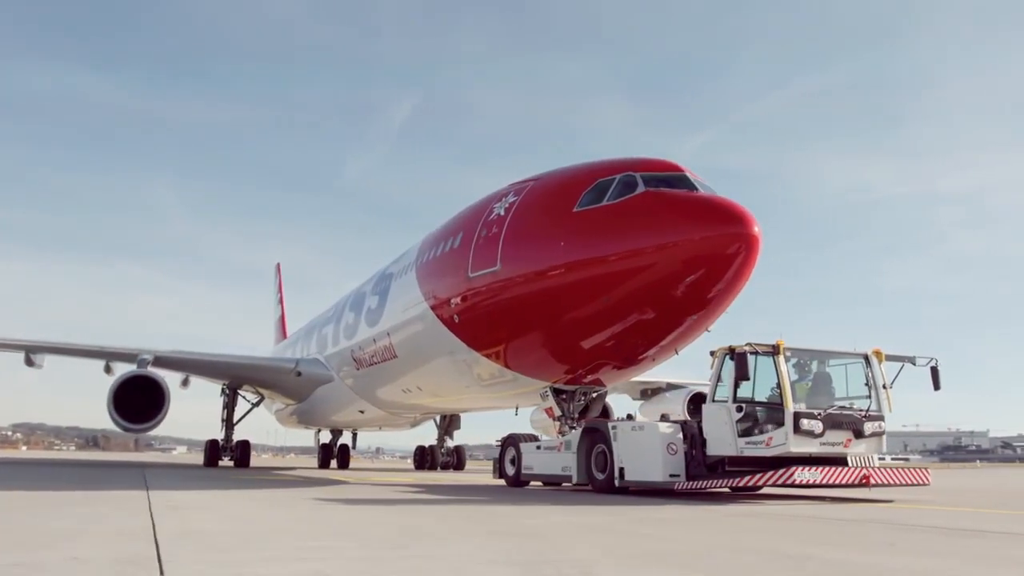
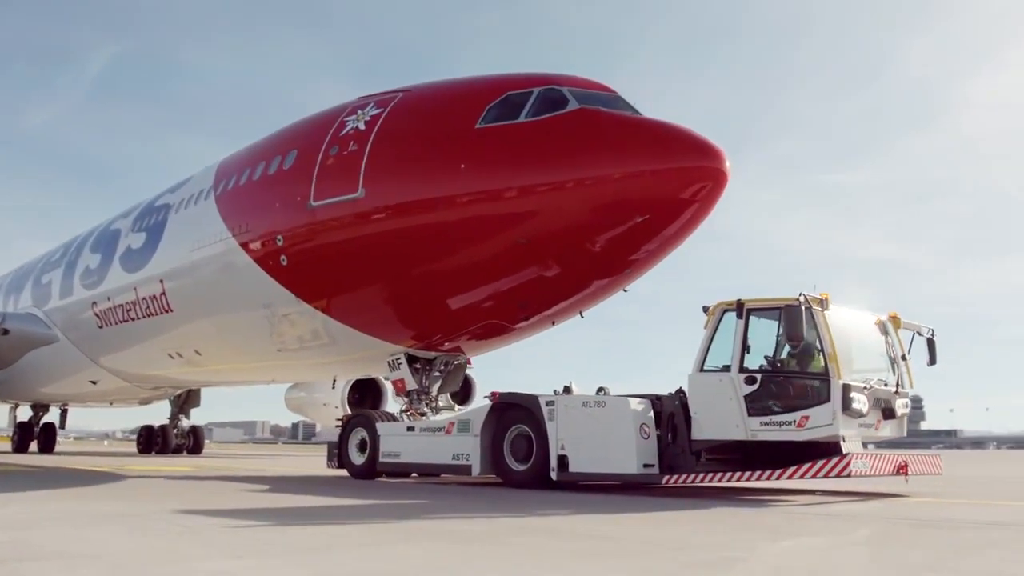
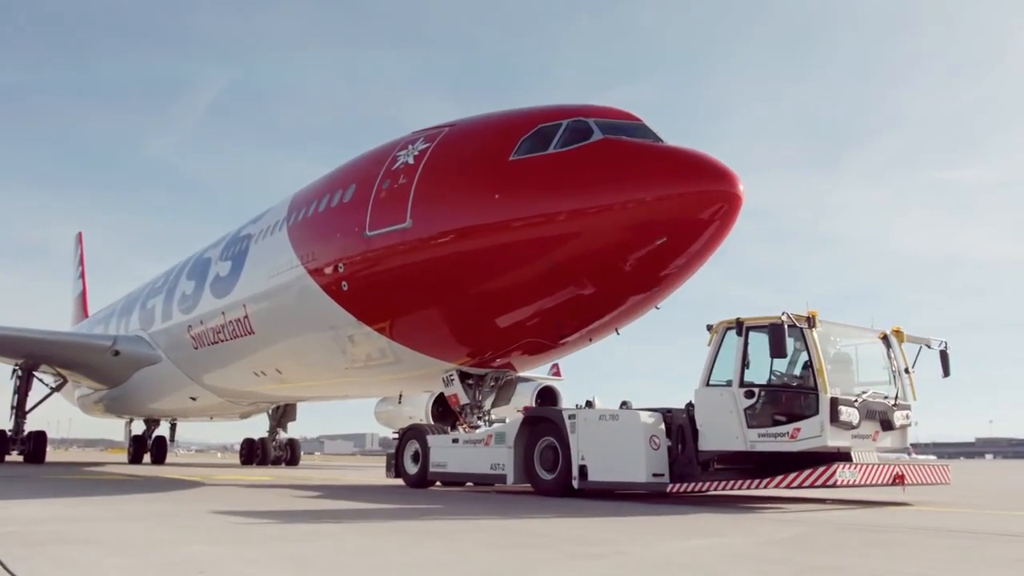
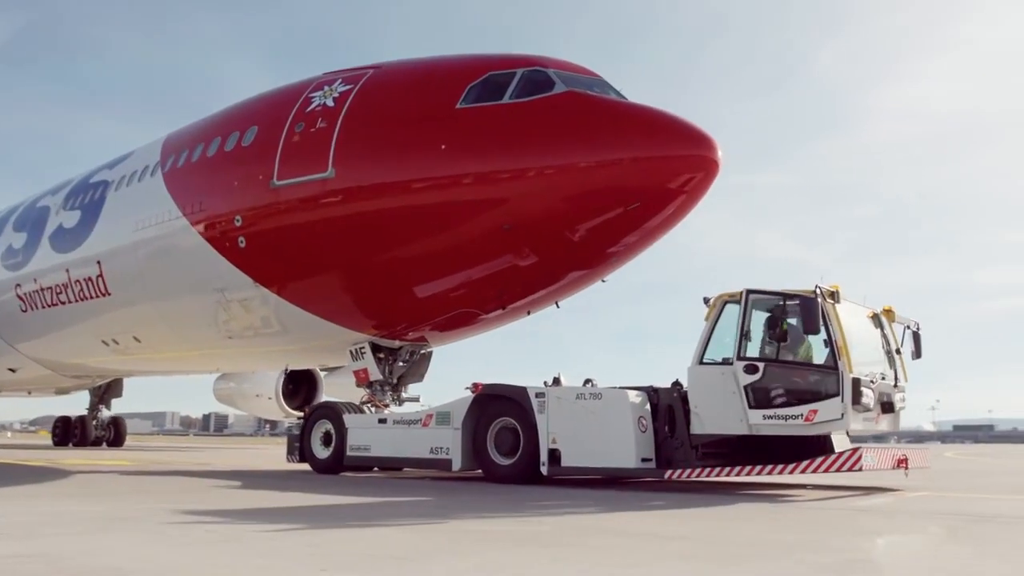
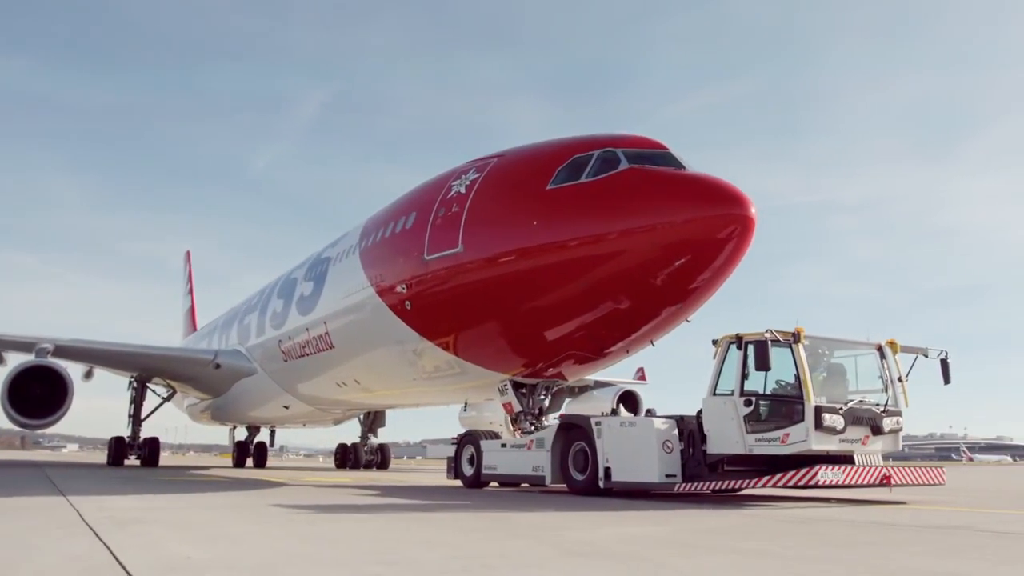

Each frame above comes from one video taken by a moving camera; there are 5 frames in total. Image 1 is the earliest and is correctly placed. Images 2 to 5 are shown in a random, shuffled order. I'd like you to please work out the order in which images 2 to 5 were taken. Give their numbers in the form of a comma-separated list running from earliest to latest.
5, 3, 2, 4
